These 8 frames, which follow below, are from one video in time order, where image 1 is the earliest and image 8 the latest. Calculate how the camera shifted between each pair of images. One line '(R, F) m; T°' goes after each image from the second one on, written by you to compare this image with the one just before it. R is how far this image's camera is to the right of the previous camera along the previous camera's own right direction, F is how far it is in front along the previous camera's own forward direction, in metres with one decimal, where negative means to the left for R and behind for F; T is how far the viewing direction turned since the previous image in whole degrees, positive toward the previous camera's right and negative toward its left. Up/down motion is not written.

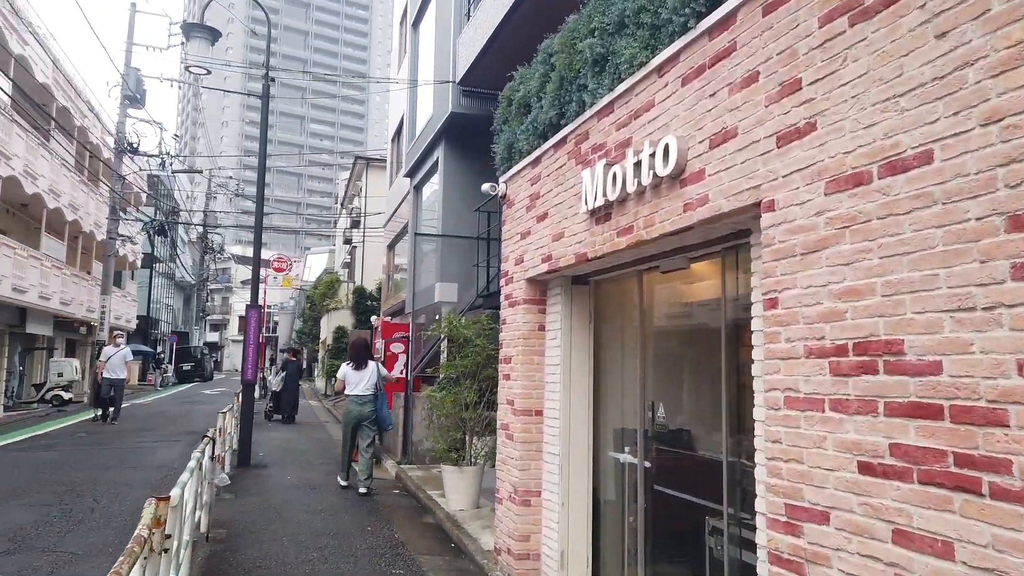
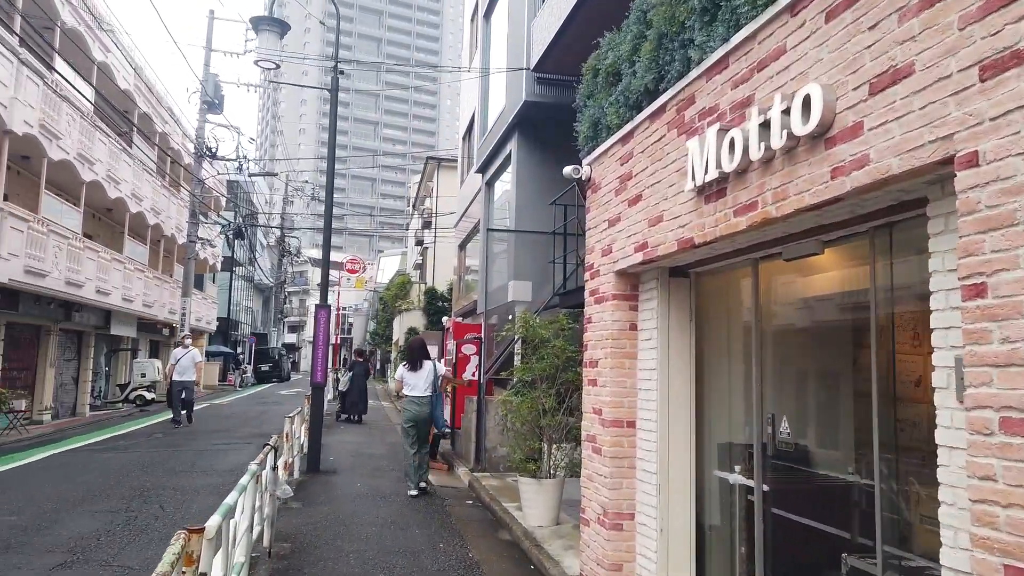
(-0.1, +0.6) m; -5°
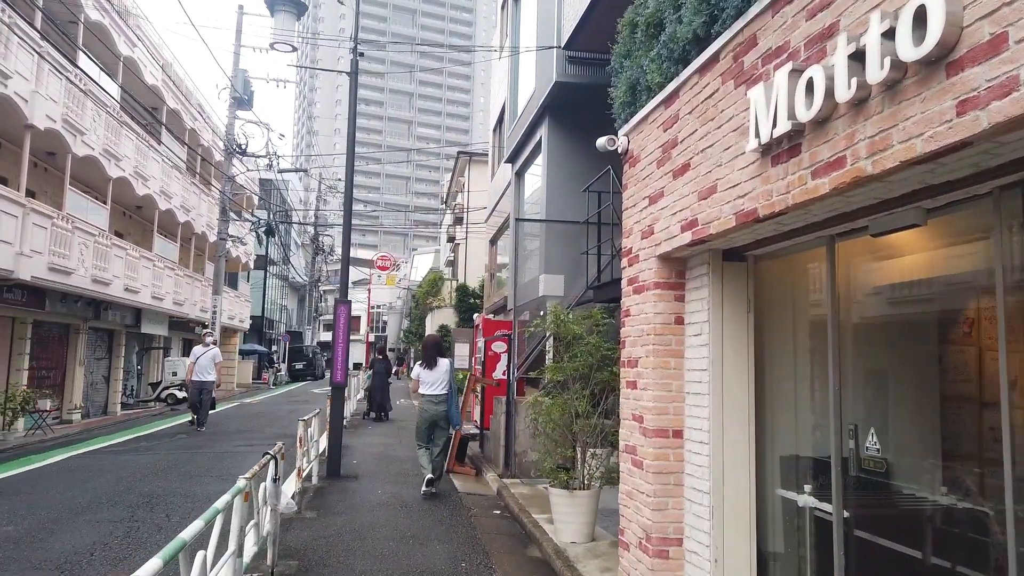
(0.0, +0.6) m; -3°
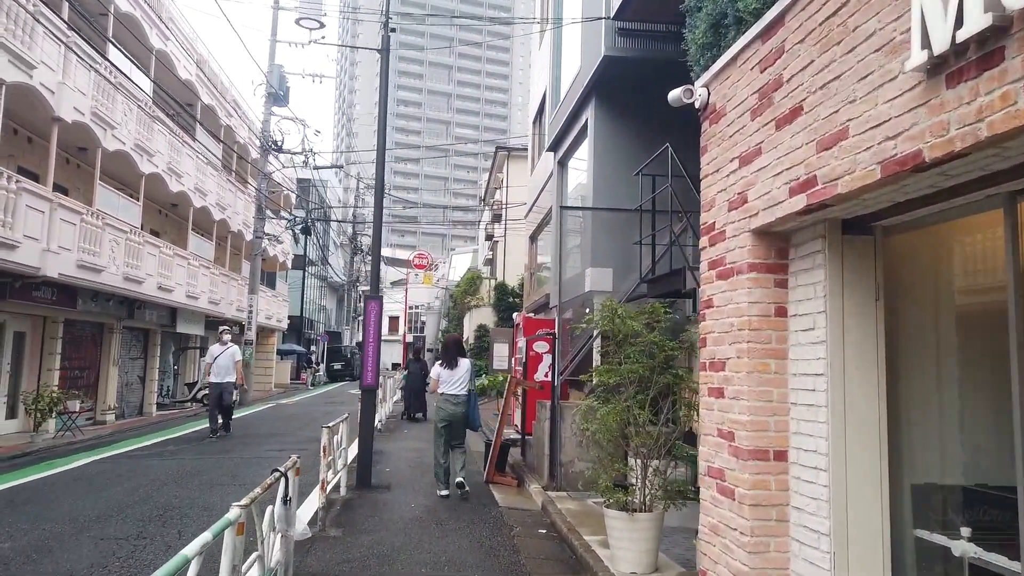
(-0.1, +0.8) m; -3°
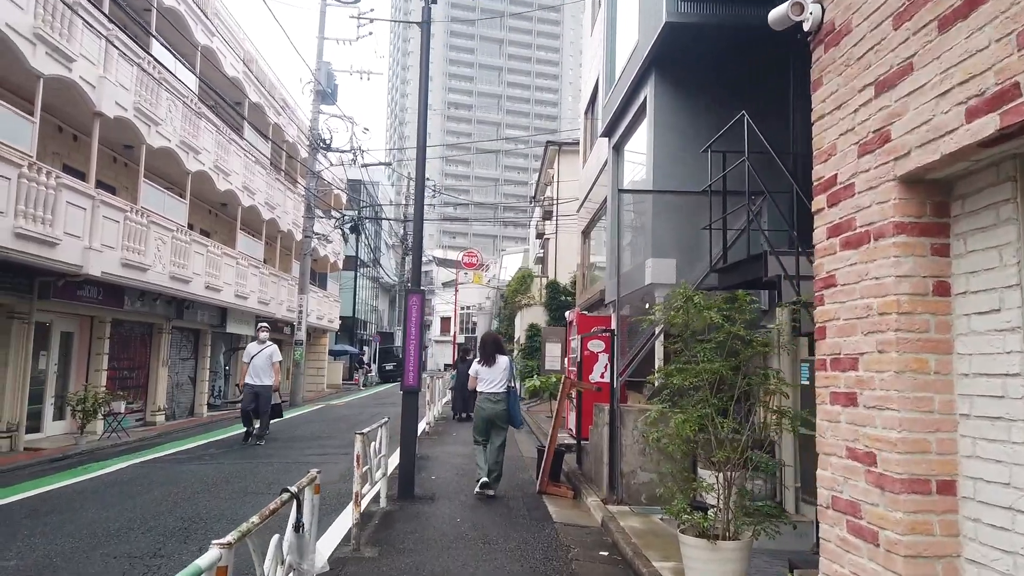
(0.0, +0.8) m; -4°
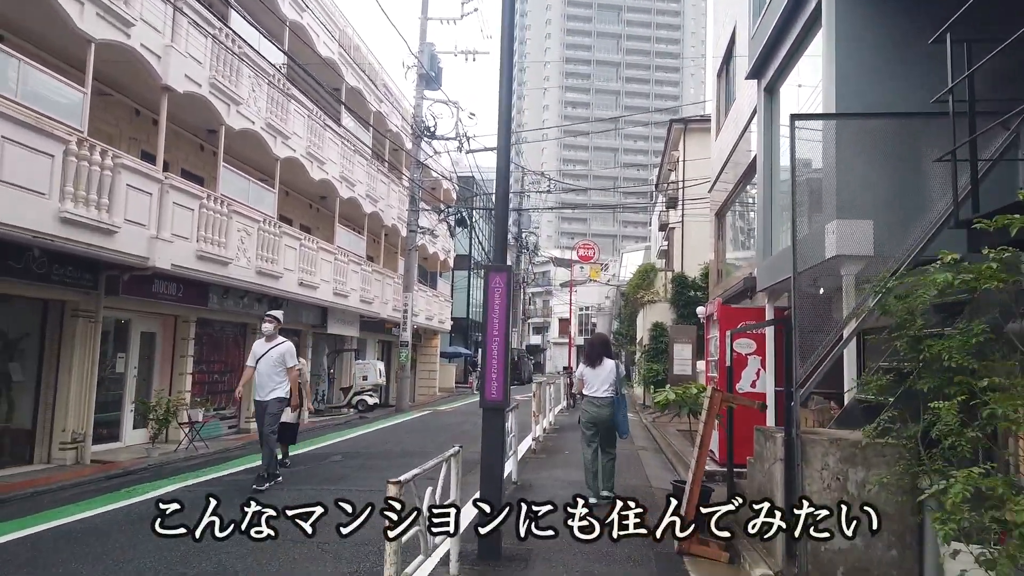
(0.0, +2.2) m; -9°
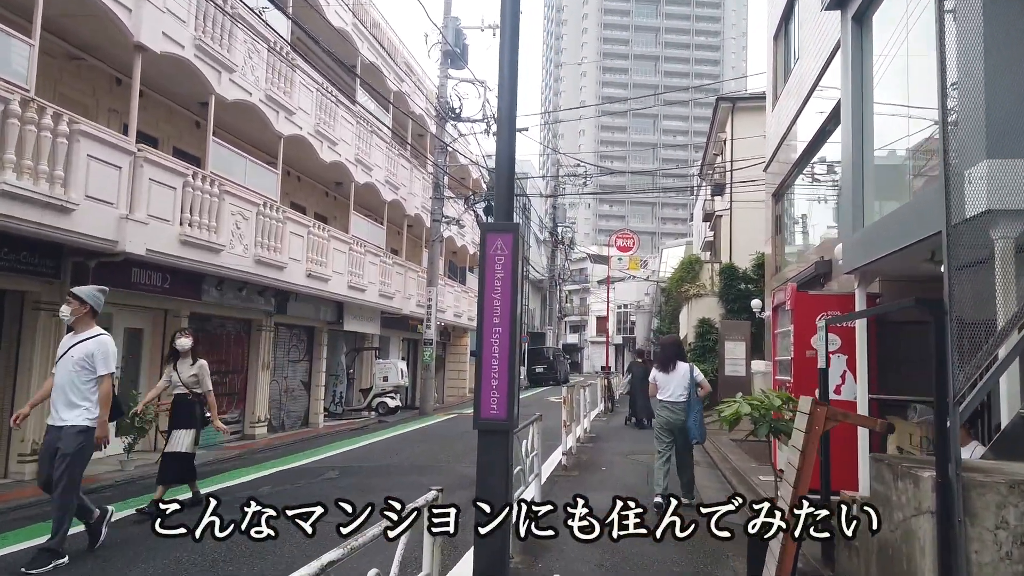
(+0.1, +1.7) m; -3°
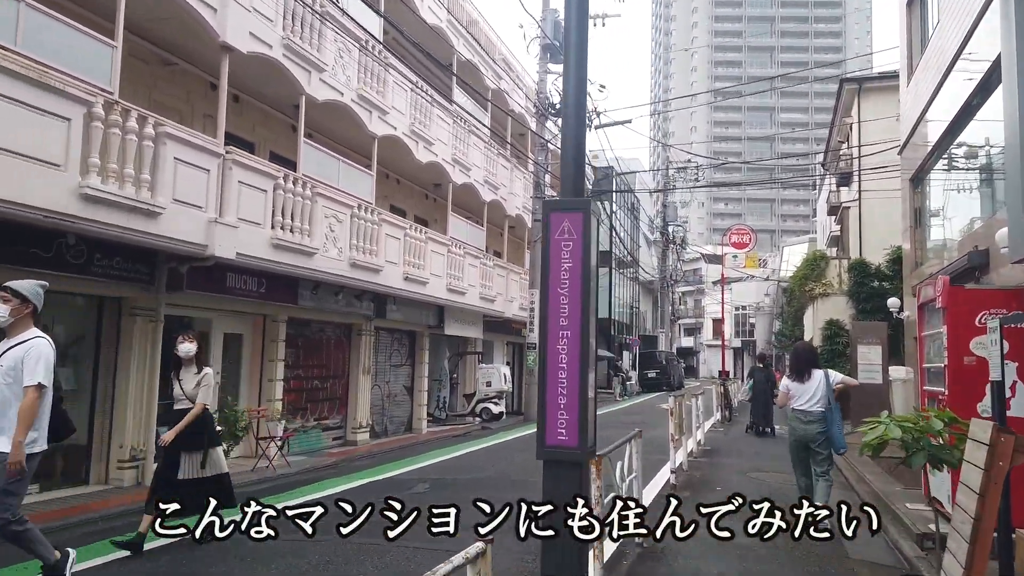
(+0.2, +0.8) m; -9°
